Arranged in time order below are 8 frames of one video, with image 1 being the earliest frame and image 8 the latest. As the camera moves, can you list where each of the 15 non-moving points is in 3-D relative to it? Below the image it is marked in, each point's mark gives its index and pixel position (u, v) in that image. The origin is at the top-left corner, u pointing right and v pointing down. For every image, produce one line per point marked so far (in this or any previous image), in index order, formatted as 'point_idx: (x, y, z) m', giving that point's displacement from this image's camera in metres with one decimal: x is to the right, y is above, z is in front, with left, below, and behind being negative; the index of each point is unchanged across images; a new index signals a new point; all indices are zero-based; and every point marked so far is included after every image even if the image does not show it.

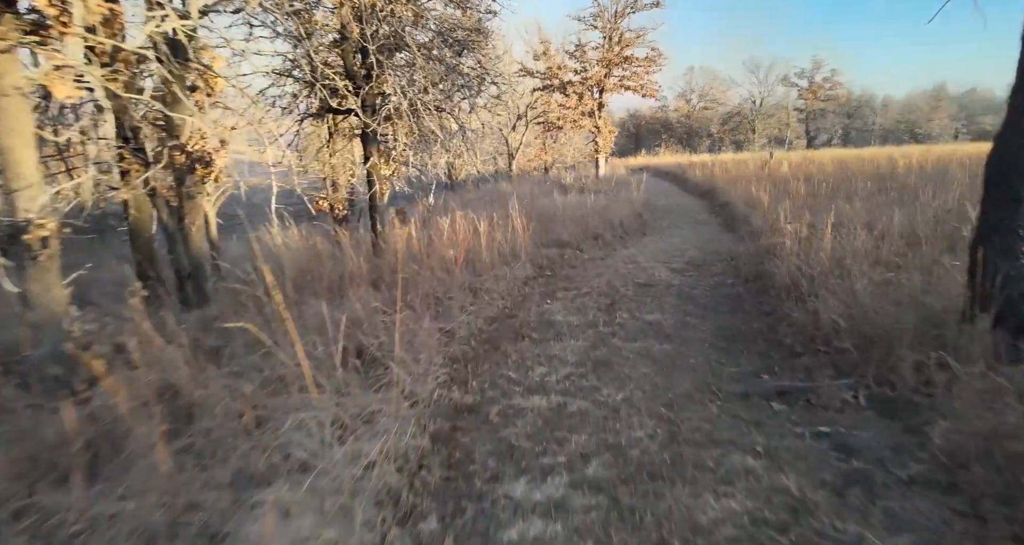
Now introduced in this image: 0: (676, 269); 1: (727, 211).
0: (+2.1, 0.0, +6.4) m
1: (+6.1, +1.6, +14.5) m
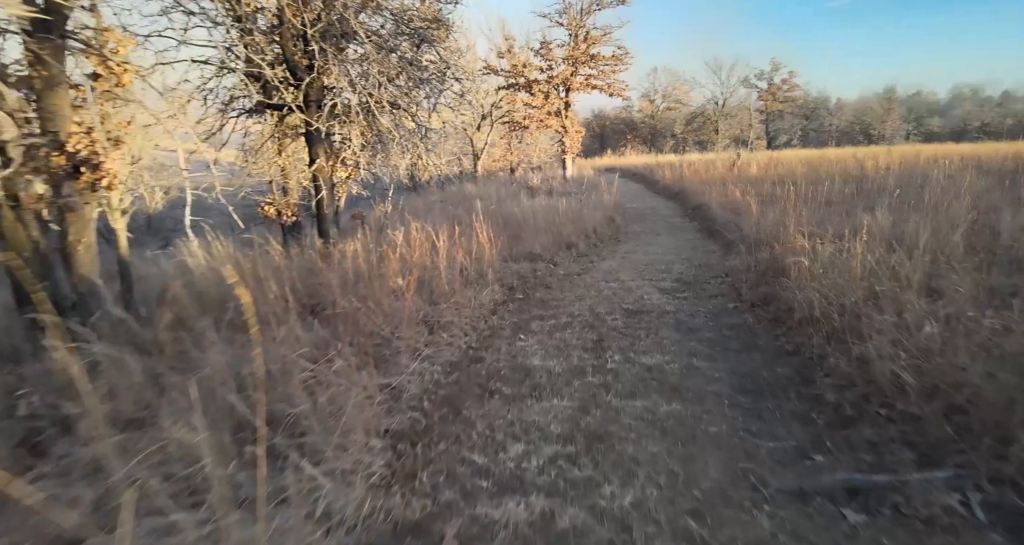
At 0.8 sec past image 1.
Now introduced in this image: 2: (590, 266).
0: (+1.7, -0.2, +5.6) m
1: (+5.2, +1.5, +13.9) m
2: (+1.2, 0.0, +7.7) m
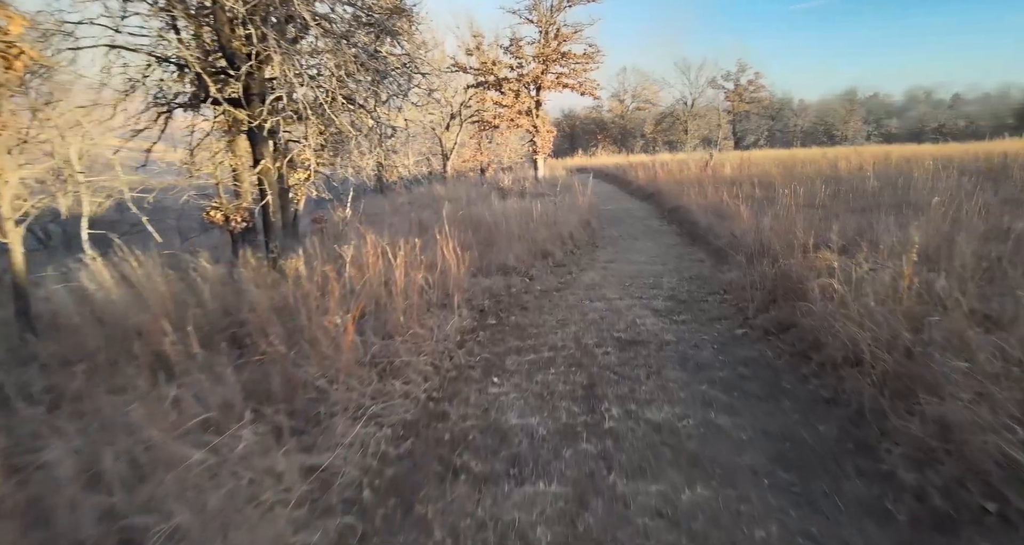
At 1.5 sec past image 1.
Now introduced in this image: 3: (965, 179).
0: (+1.4, -0.4, +4.9) m
1: (+4.4, +1.3, +13.3) m
2: (+0.8, -0.1, +7.0) m
3: (+9.4, +1.7, +10.5) m
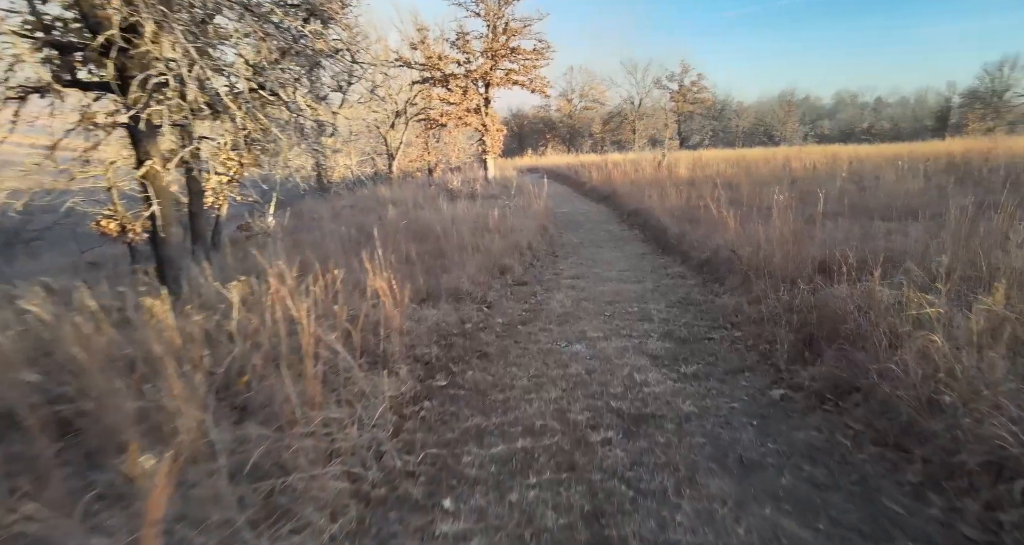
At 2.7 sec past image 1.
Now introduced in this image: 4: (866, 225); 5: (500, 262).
0: (+1.1, -0.7, +3.7) m
1: (+3.2, +1.1, +12.4) m
2: (+0.3, -0.4, +5.8) m
3: (+8.5, +1.6, +10.1) m
4: (+5.1, +0.7, +7.2) m
5: (-0.2, +0.2, +8.4) m
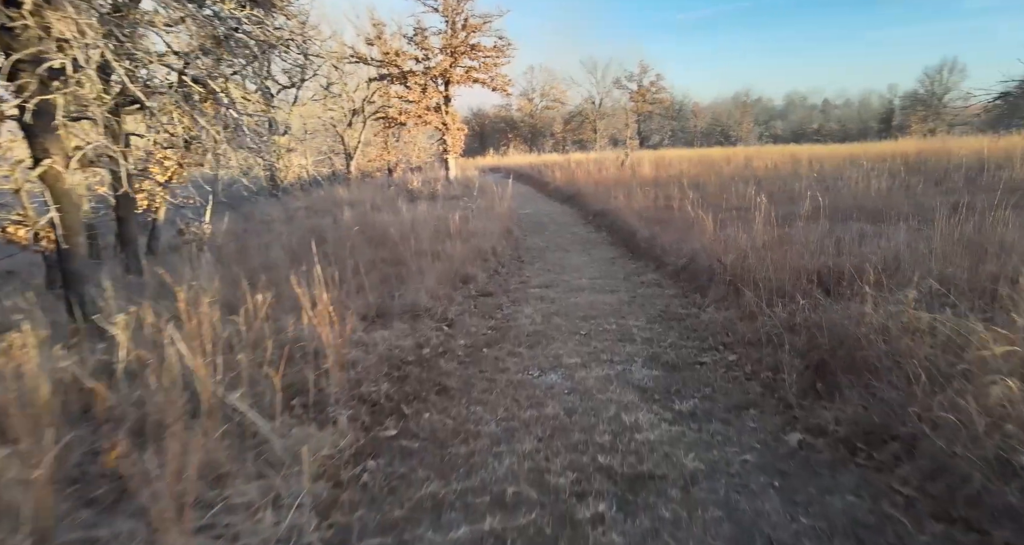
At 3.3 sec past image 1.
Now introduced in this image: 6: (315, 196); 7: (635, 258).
0: (+0.9, -0.8, +3.2) m
1: (+2.3, +1.0, +12.0) m
2: (-0.1, -0.5, +5.2) m
3: (+7.7, +1.6, +10.1) m
4: (+4.6, +0.6, +6.9) m
5: (-0.7, 0.0, +7.7) m
6: (-7.7, +3.0, +19.8) m
7: (+2.1, +0.2, +8.8) m
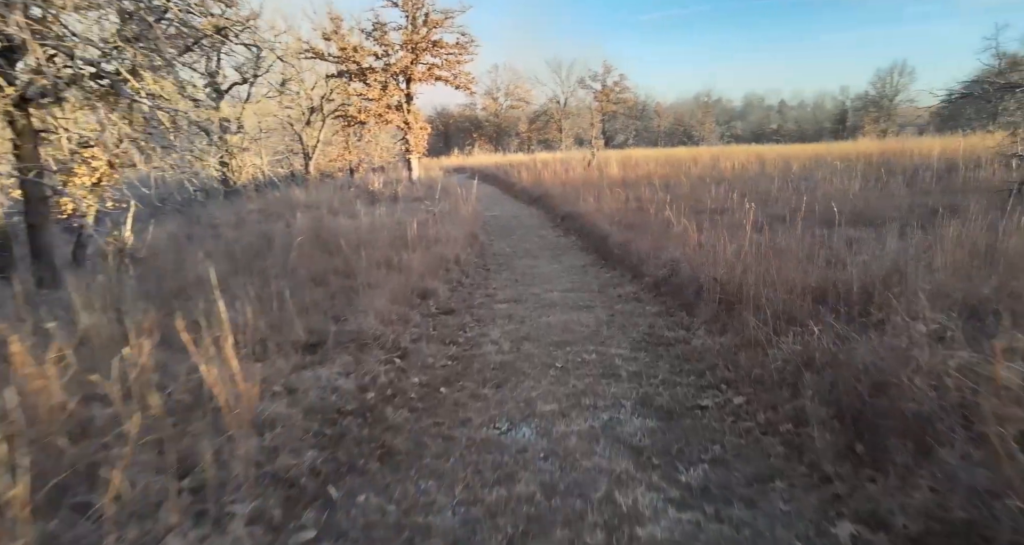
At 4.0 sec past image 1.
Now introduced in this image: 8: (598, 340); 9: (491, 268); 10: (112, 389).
0: (+0.7, -0.9, +2.5) m
1: (+1.6, +0.9, +11.4) m
2: (-0.4, -0.7, +4.4) m
3: (+7.0, +1.6, +9.8) m
4: (+4.1, +0.5, +6.5) m
5: (-1.2, -0.2, +6.9) m
6: (-9.0, +2.7, +18.6) m
7: (+1.6, +0.1, +8.2) m
8: (+0.8, -0.6, +4.5) m
9: (-0.4, +0.1, +9.1) m
10: (-2.0, -0.5, +2.5) m
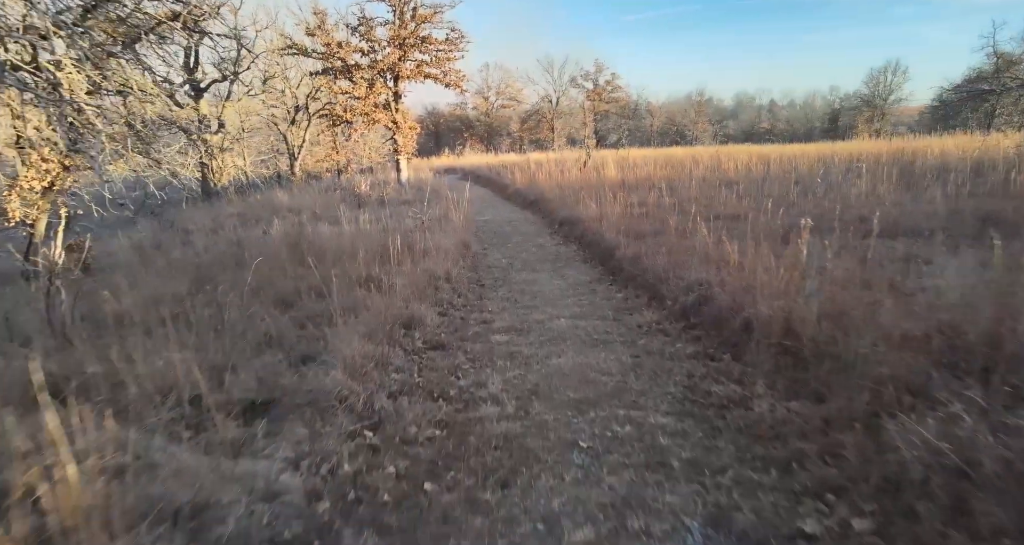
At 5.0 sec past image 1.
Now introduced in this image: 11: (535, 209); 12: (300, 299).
0: (+0.8, -1.2, +1.5) m
1: (+1.5, +0.6, +10.4) m
2: (-0.3, -1.0, +3.4) m
3: (+7.0, +1.3, +8.9) m
4: (+4.1, +0.2, +5.5) m
5: (-1.2, -0.5, +5.9) m
6: (-9.3, +2.4, +17.4) m
7: (+1.5, -0.2, +7.2) m
8: (+0.8, -0.9, +3.5) m
9: (-0.4, -0.2, +8.1) m
10: (-1.9, -0.8, +1.4) m
11: (+0.7, +1.9, +15.8) m
12: (-3.0, -0.4, +7.0) m
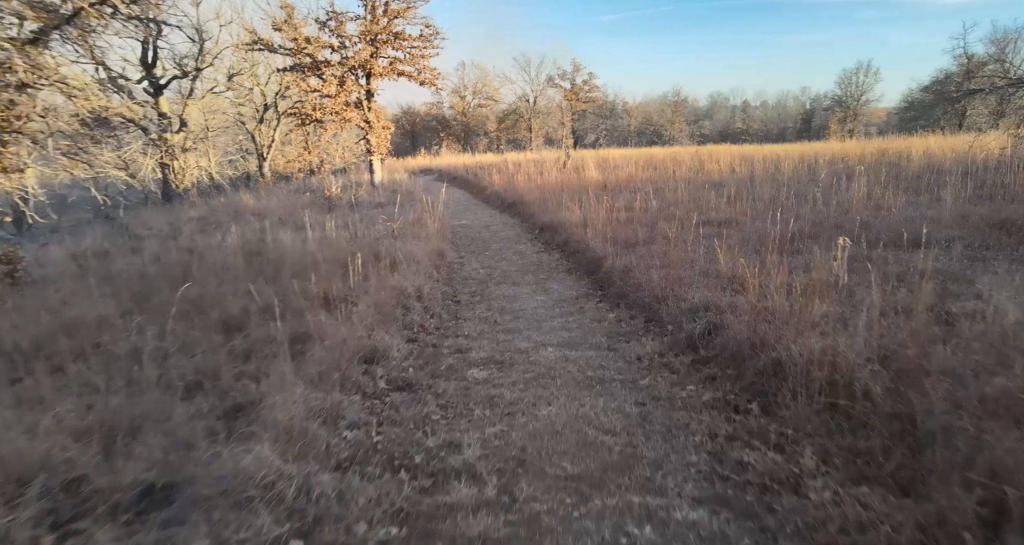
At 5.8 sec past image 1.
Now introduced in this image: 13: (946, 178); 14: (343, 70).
0: (+0.8, -1.5, +0.7) m
1: (+1.1, +0.4, +9.6) m
2: (-0.4, -1.3, +2.6) m
3: (+6.6, +1.1, +8.4) m
4: (+3.9, 0.0, +4.9) m
5: (-1.4, -0.7, +5.0) m
6: (-10.0, +2.1, +16.2) m
7: (+1.3, -0.4, +6.4) m
8: (+0.7, -1.1, +2.7) m
9: (-0.7, -0.4, +7.3) m
10: (-2.0, -1.1, +0.5) m
11: (+0.1, +1.7, +14.9) m
12: (-3.2, -0.6, +6.1) m
13: (+9.3, +2.1, +10.7) m
14: (-5.1, +6.0, +14.6) m
